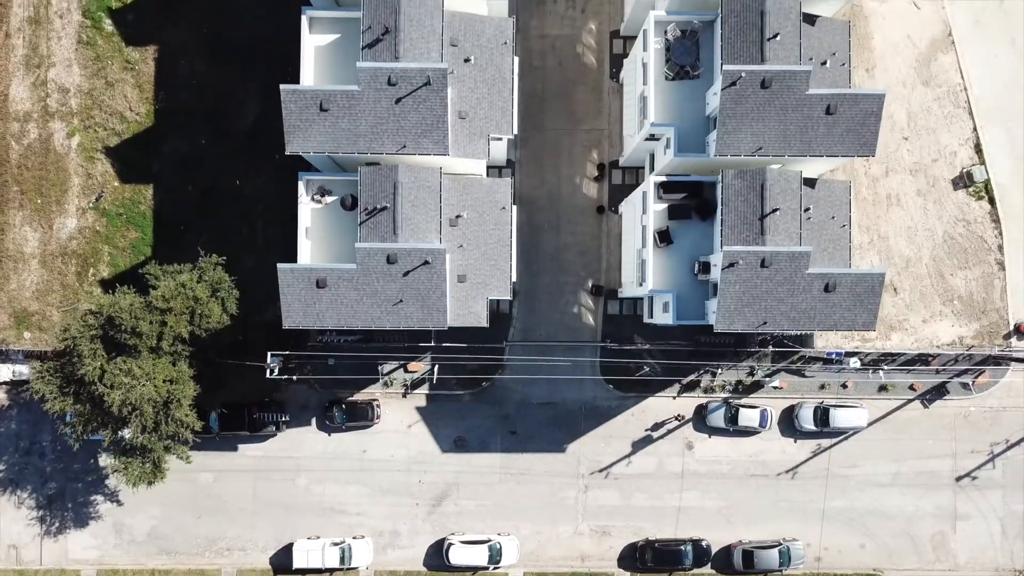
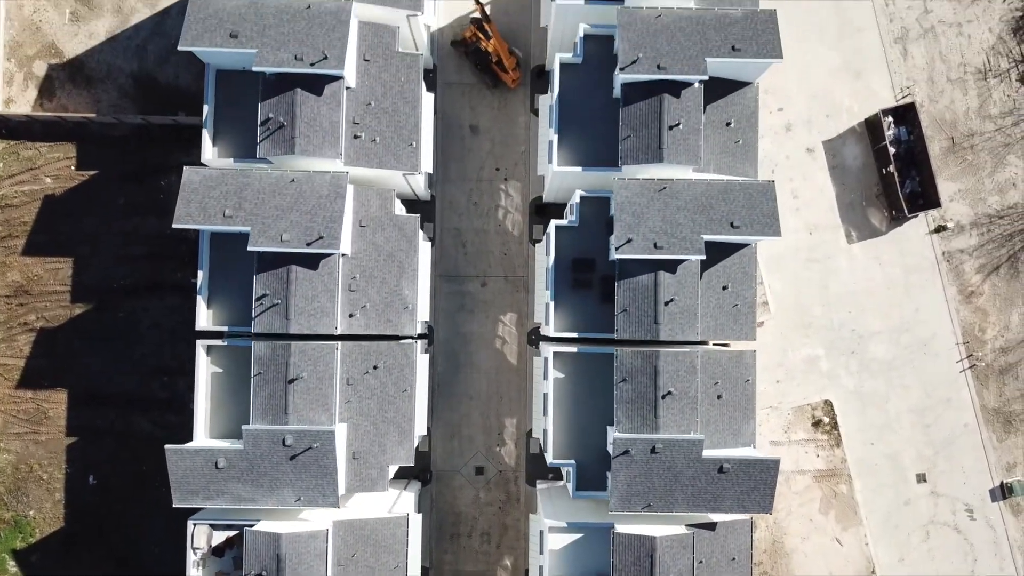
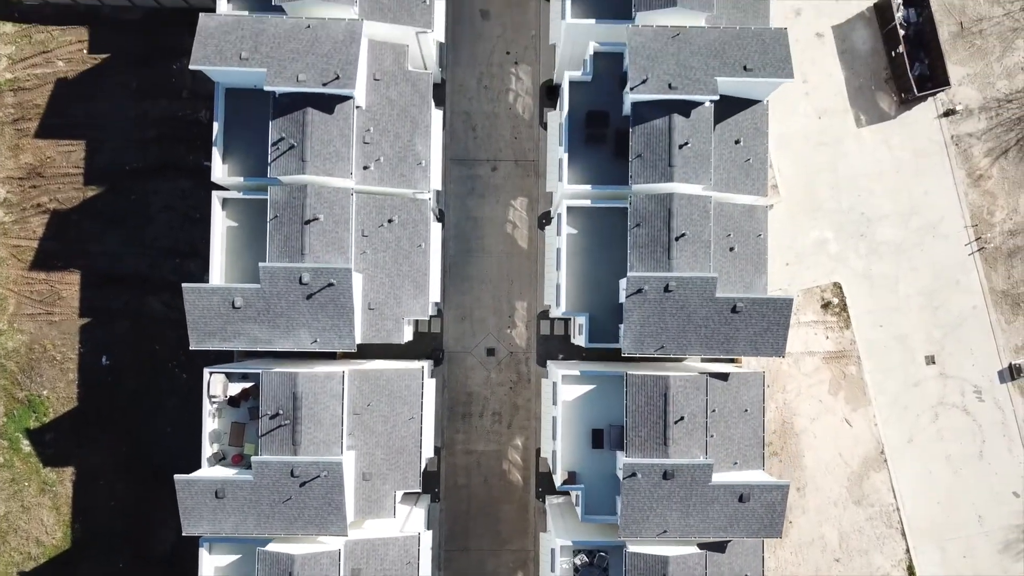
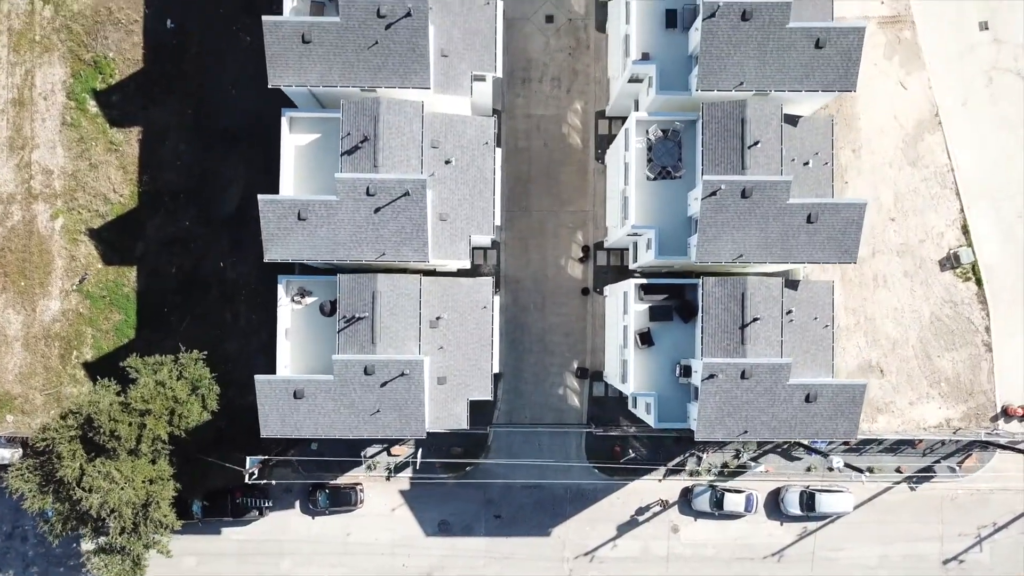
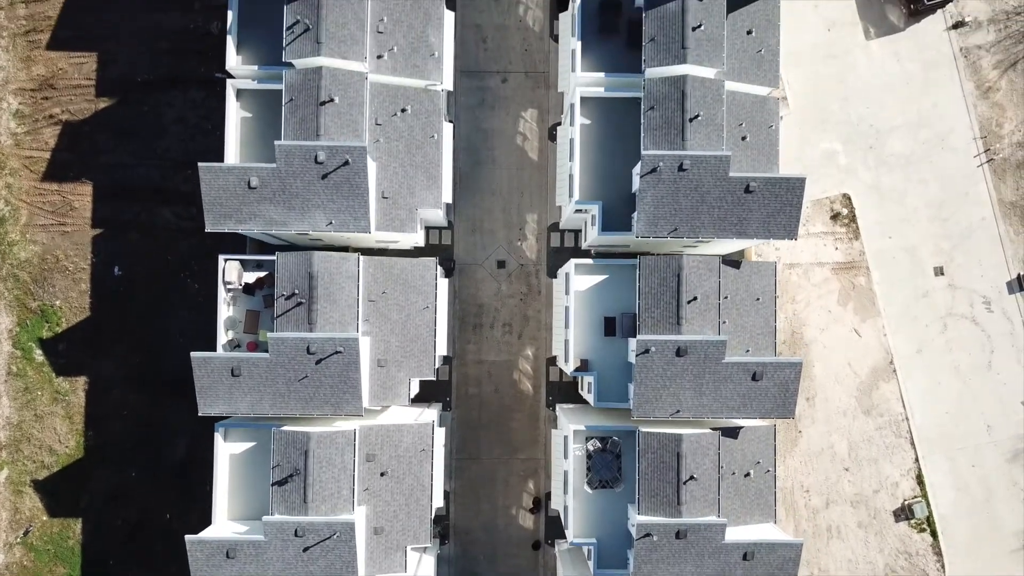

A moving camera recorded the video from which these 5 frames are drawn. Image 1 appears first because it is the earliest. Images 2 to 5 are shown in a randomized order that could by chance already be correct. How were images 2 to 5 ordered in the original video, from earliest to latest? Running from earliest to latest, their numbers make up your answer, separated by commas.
4, 5, 3, 2
